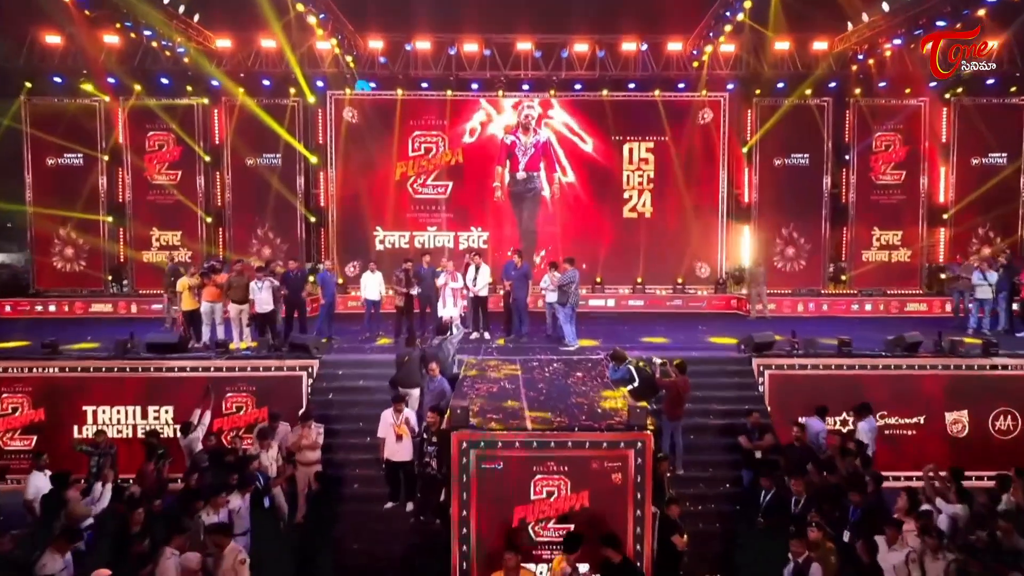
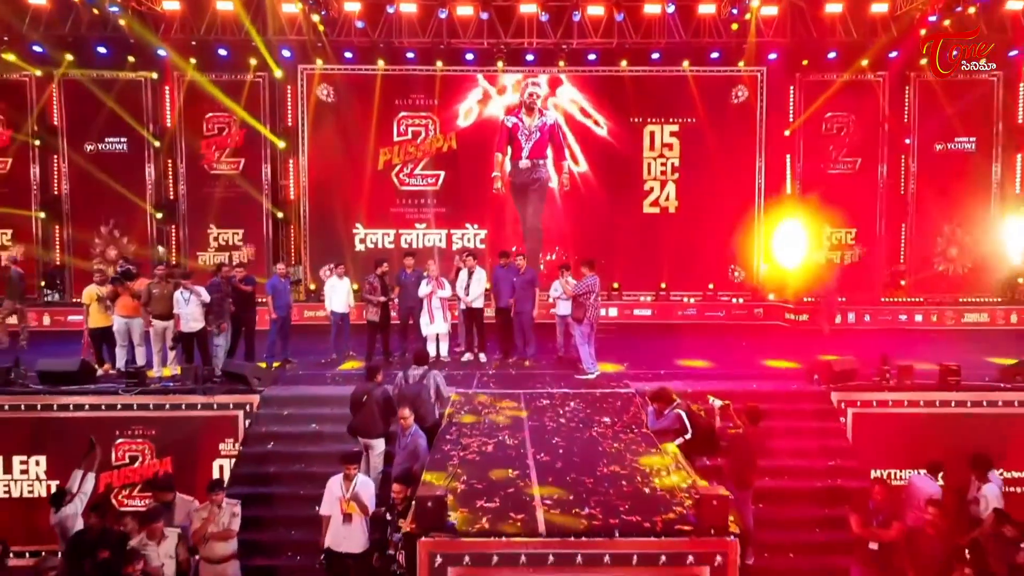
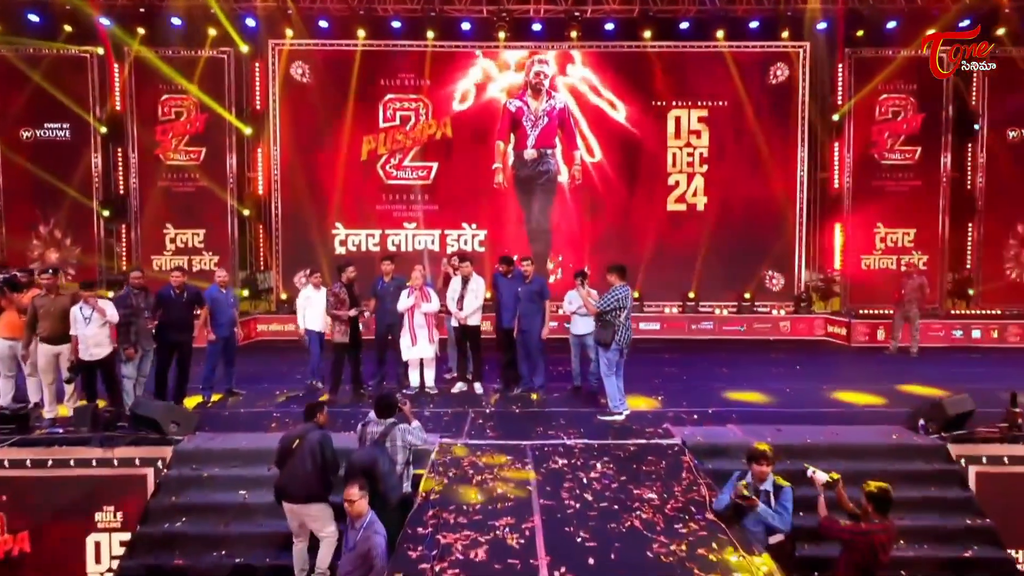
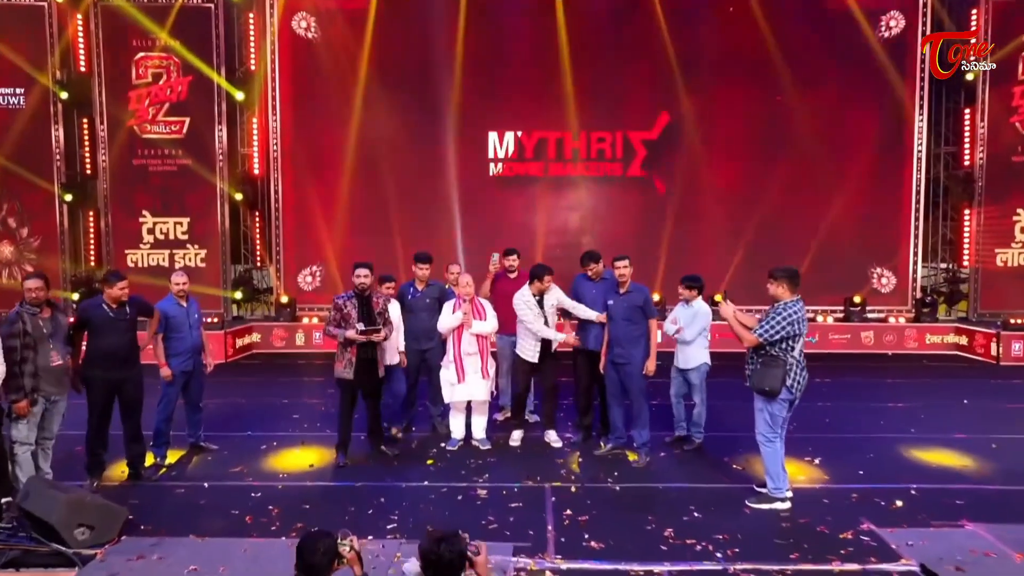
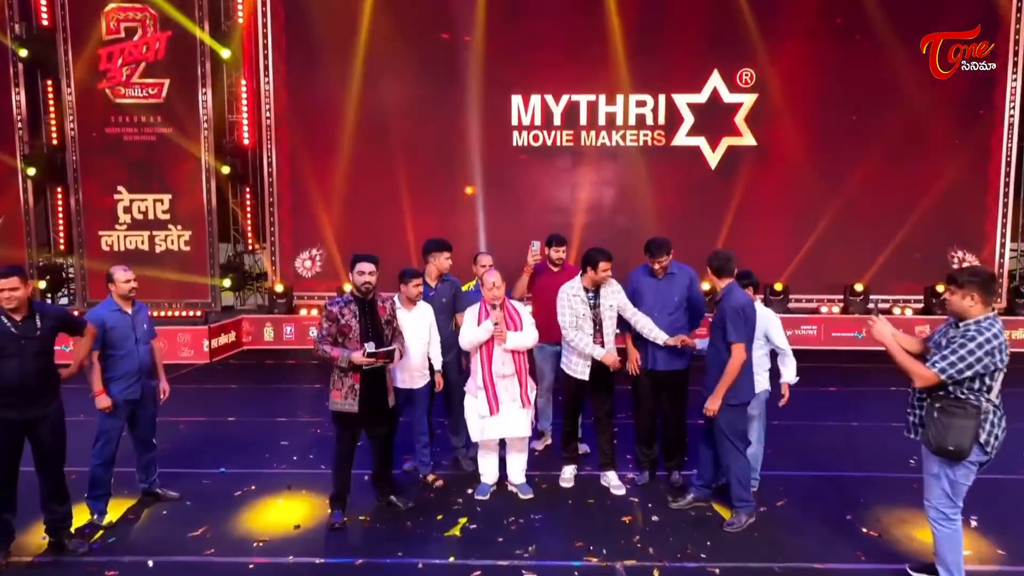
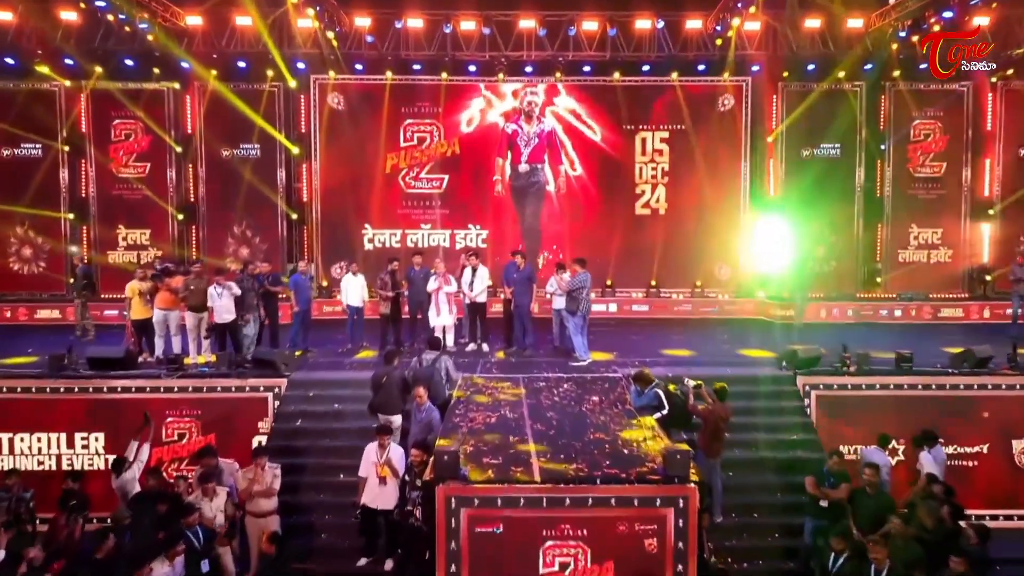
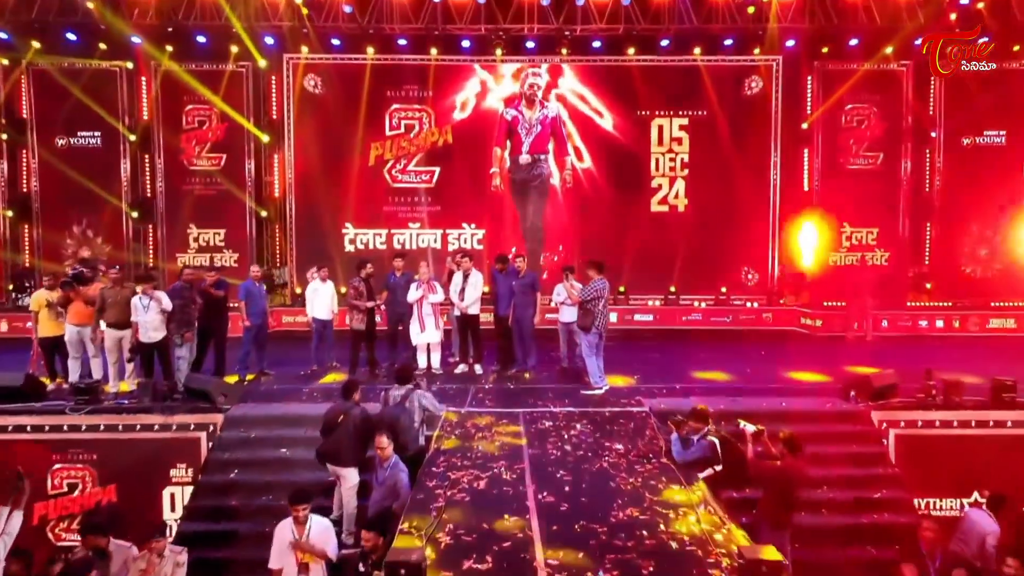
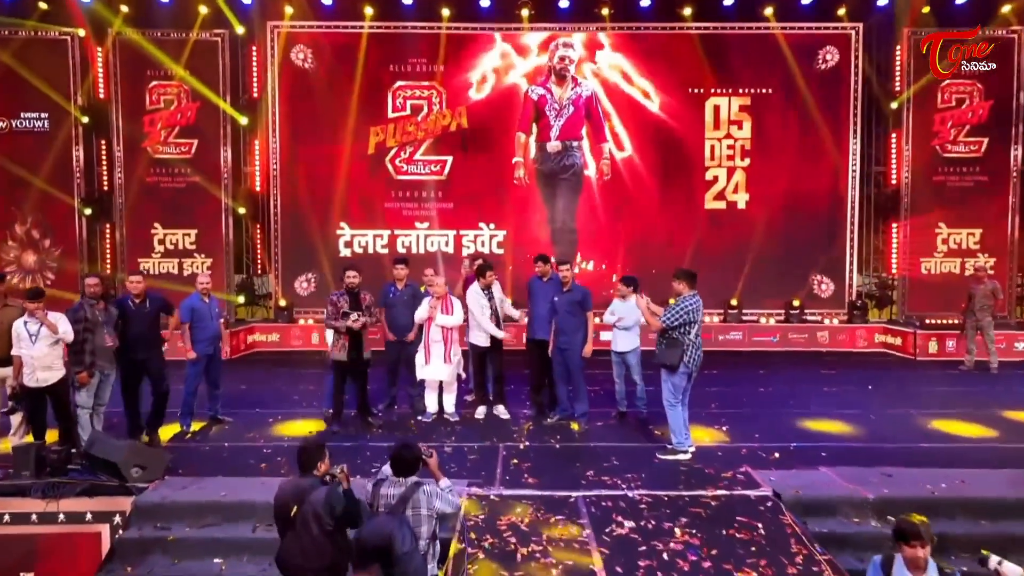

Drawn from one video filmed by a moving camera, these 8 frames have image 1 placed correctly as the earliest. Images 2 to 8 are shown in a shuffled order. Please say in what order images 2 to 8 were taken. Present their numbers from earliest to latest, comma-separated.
6, 2, 7, 3, 8, 4, 5
